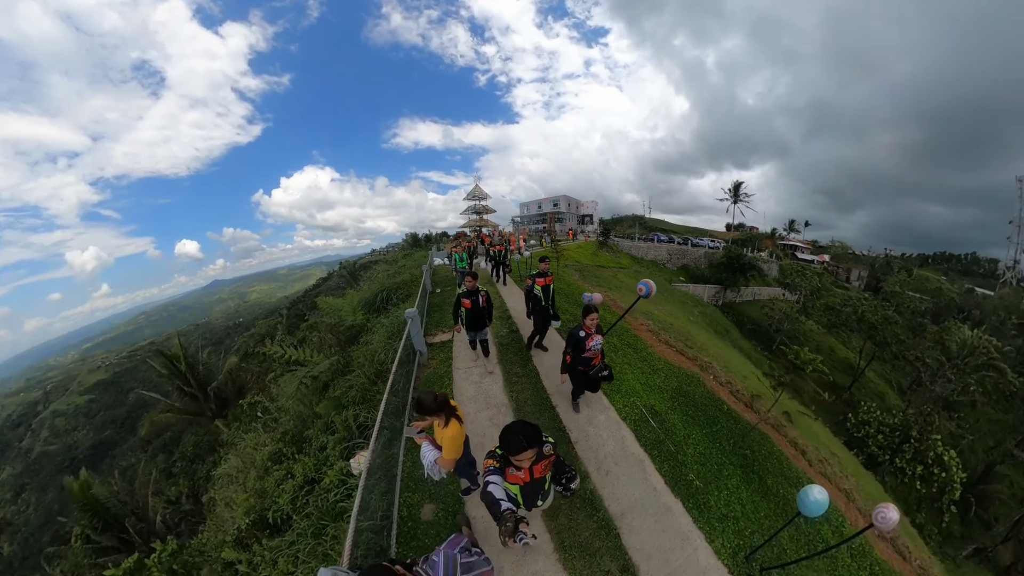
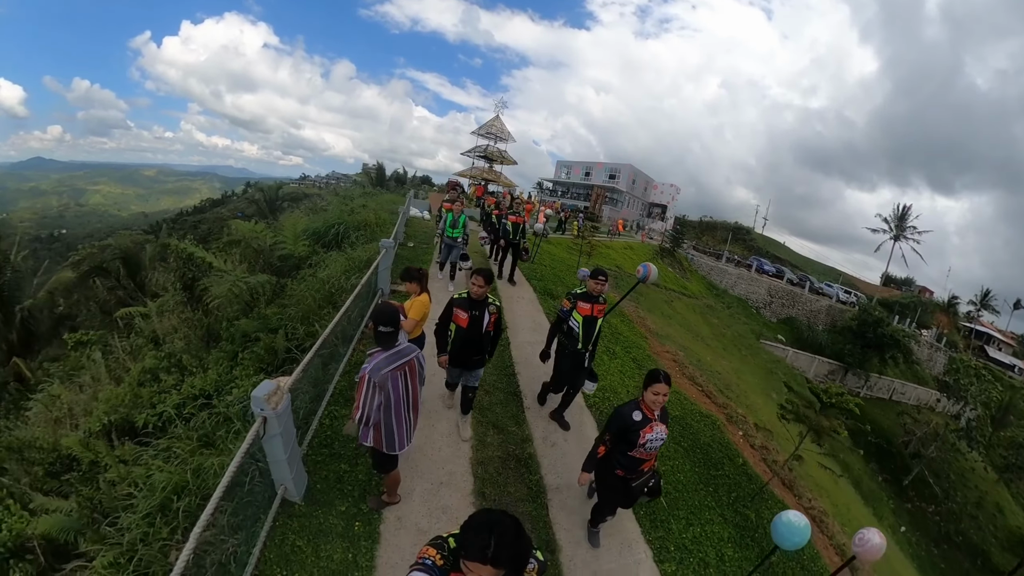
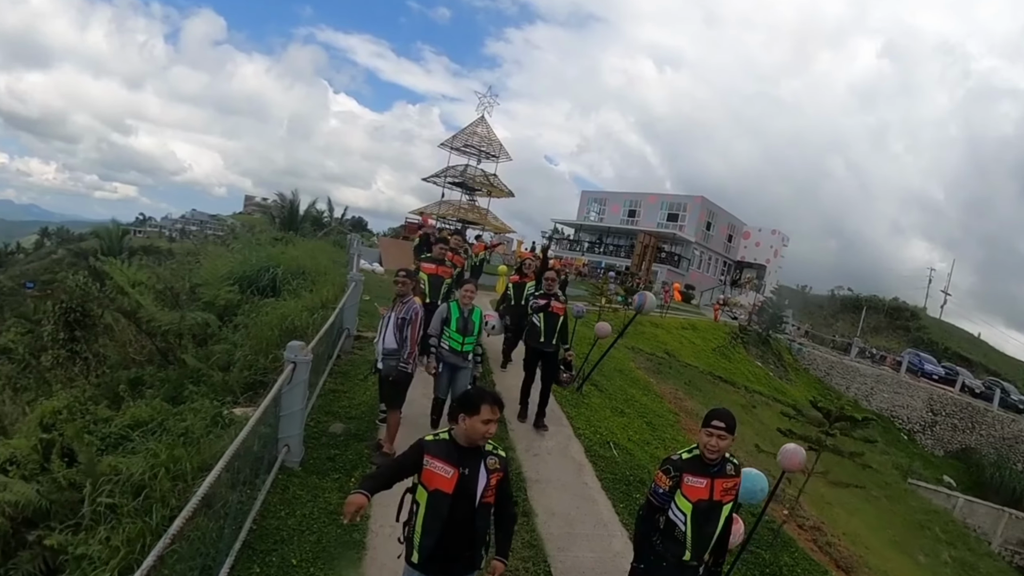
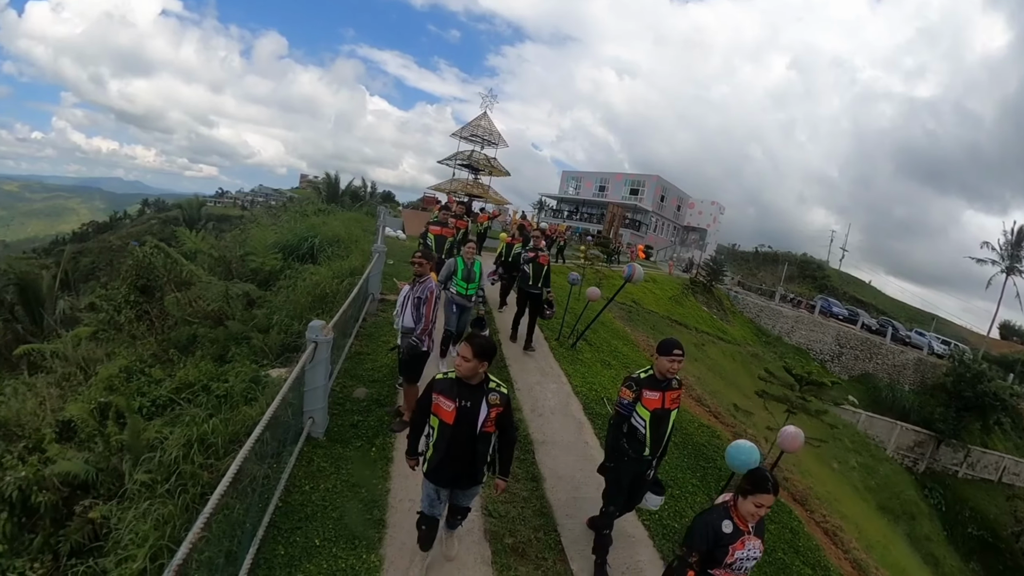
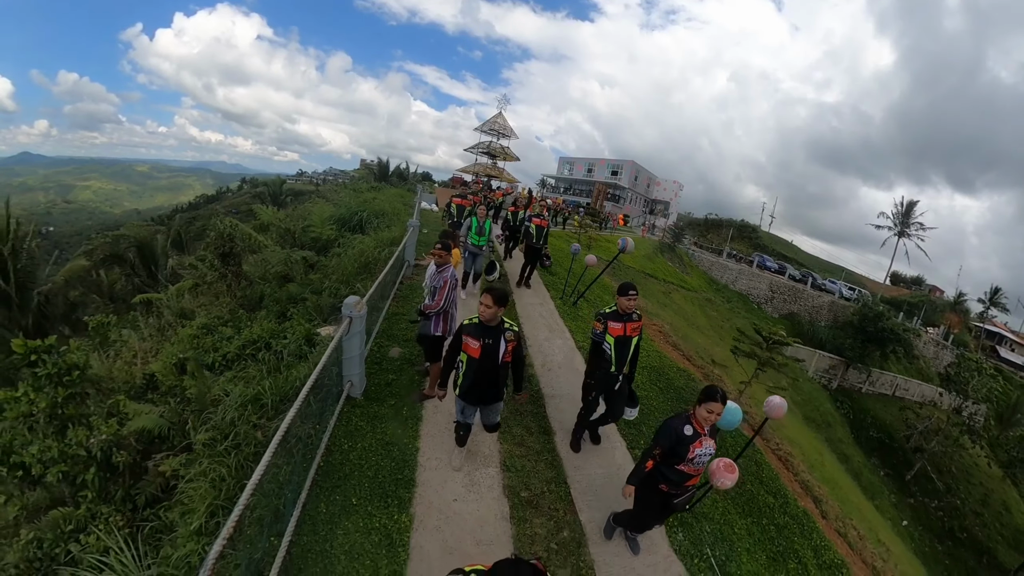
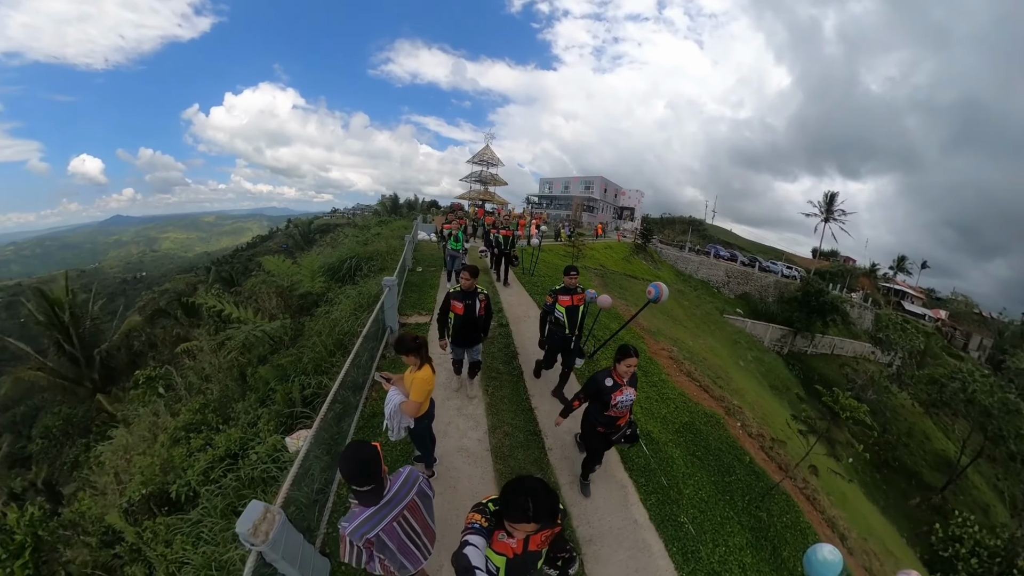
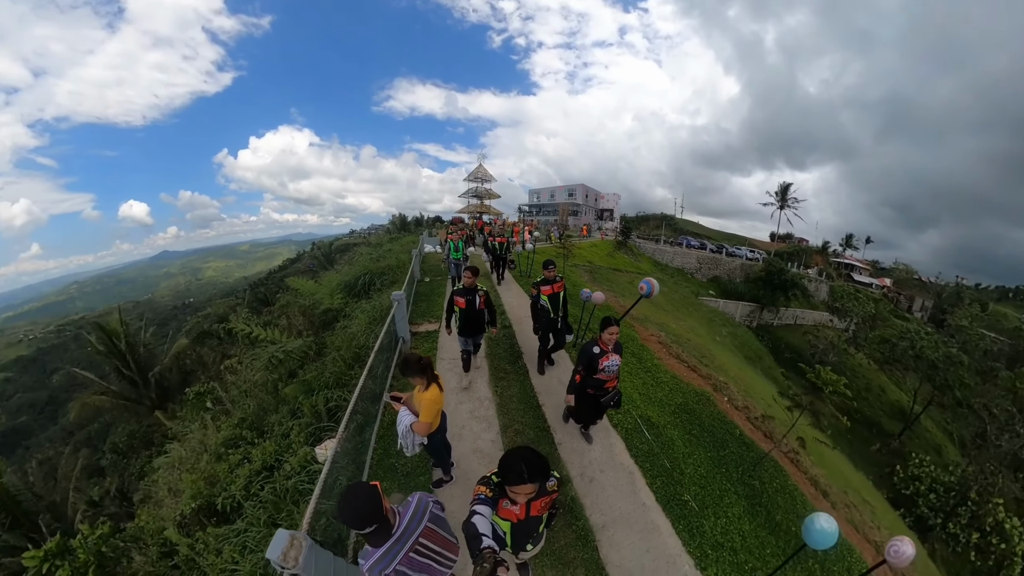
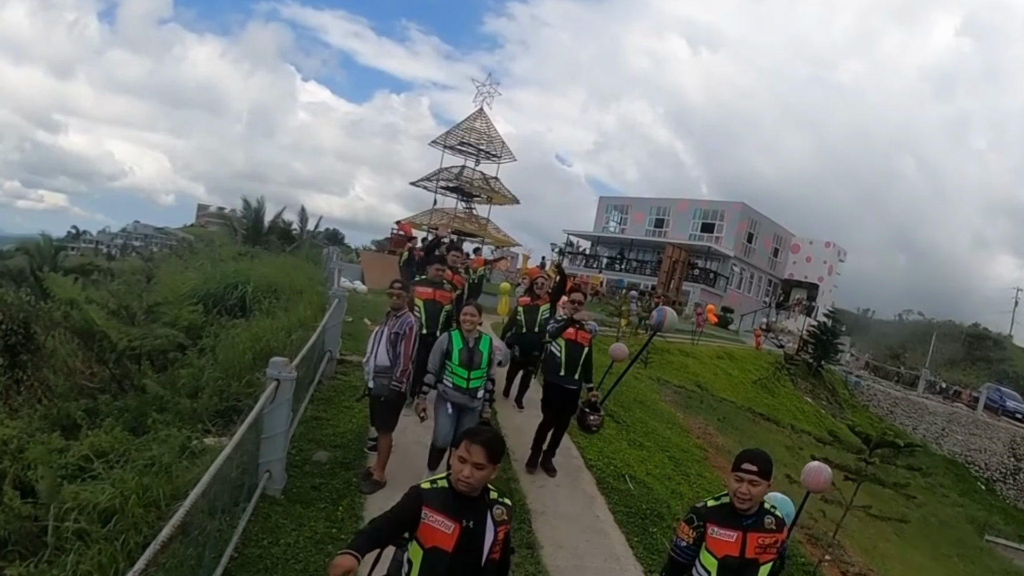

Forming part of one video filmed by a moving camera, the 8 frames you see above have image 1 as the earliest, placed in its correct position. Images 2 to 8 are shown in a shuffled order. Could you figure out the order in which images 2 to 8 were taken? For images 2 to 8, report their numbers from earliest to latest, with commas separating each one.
7, 6, 2, 5, 4, 3, 8
